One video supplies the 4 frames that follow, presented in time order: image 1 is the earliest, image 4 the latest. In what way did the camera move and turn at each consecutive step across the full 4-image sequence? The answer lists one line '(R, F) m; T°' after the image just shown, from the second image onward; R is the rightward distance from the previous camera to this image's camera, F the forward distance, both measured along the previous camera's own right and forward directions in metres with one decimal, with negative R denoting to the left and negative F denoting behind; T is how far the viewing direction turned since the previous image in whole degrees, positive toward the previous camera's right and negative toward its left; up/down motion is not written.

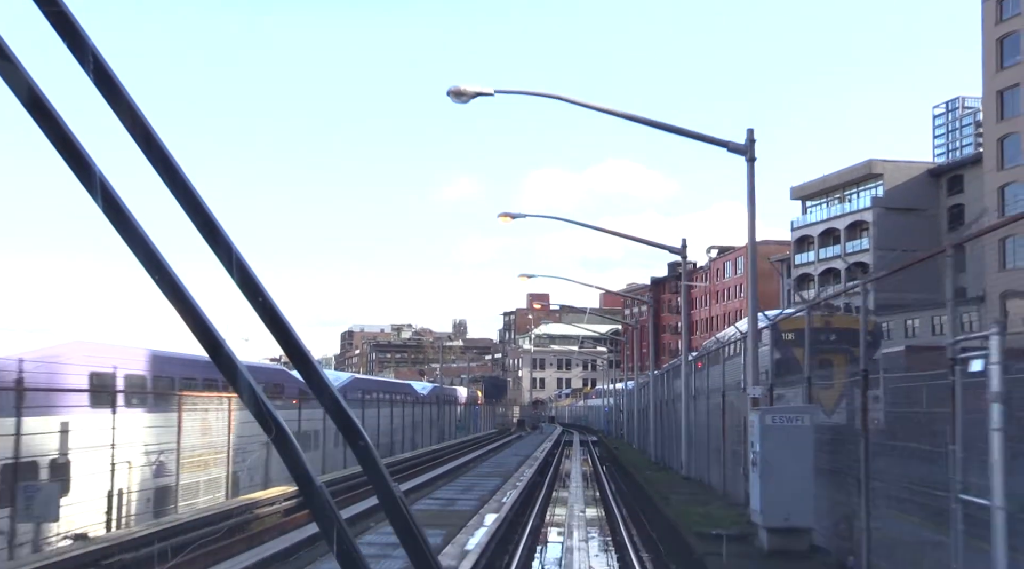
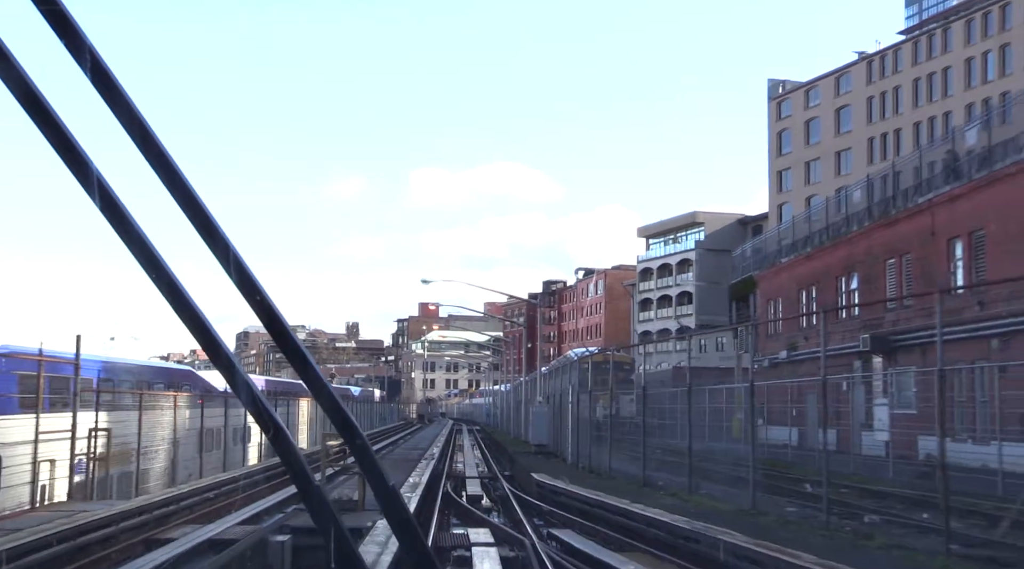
(-0.7, -9.5) m; +6°
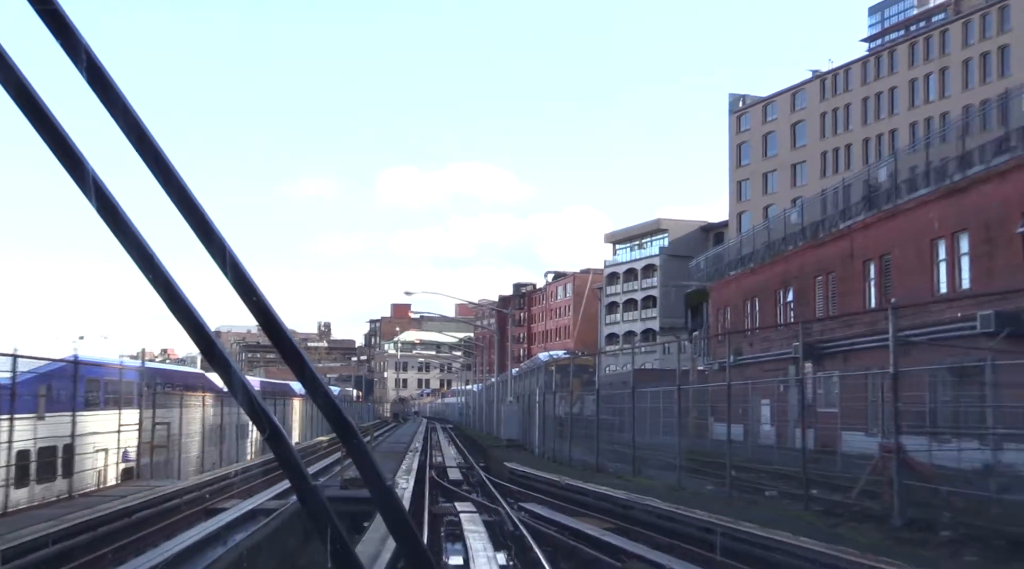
(-0.1, -1.8) m; +2°
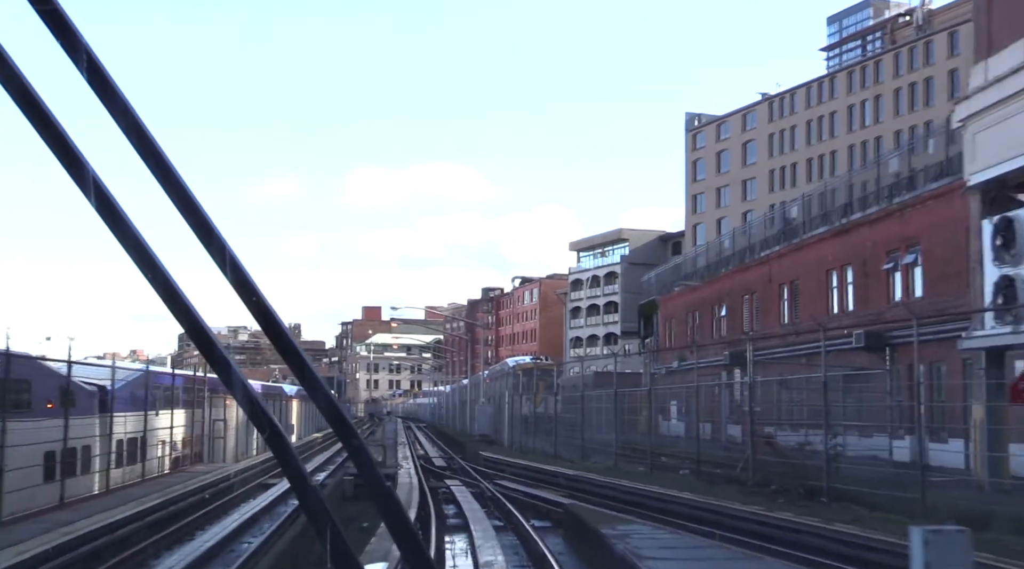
(-0.1, -2.7) m; +2°
